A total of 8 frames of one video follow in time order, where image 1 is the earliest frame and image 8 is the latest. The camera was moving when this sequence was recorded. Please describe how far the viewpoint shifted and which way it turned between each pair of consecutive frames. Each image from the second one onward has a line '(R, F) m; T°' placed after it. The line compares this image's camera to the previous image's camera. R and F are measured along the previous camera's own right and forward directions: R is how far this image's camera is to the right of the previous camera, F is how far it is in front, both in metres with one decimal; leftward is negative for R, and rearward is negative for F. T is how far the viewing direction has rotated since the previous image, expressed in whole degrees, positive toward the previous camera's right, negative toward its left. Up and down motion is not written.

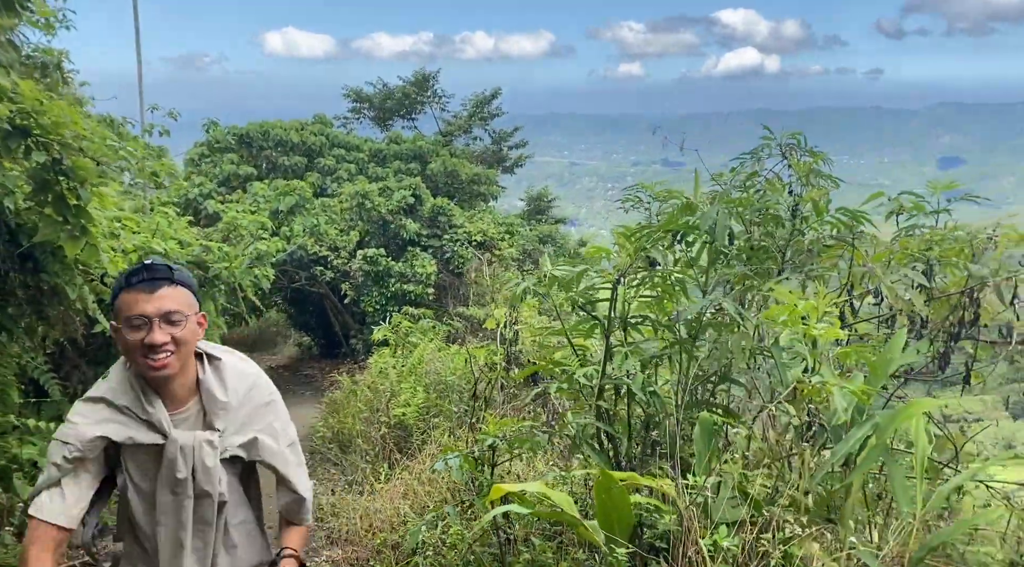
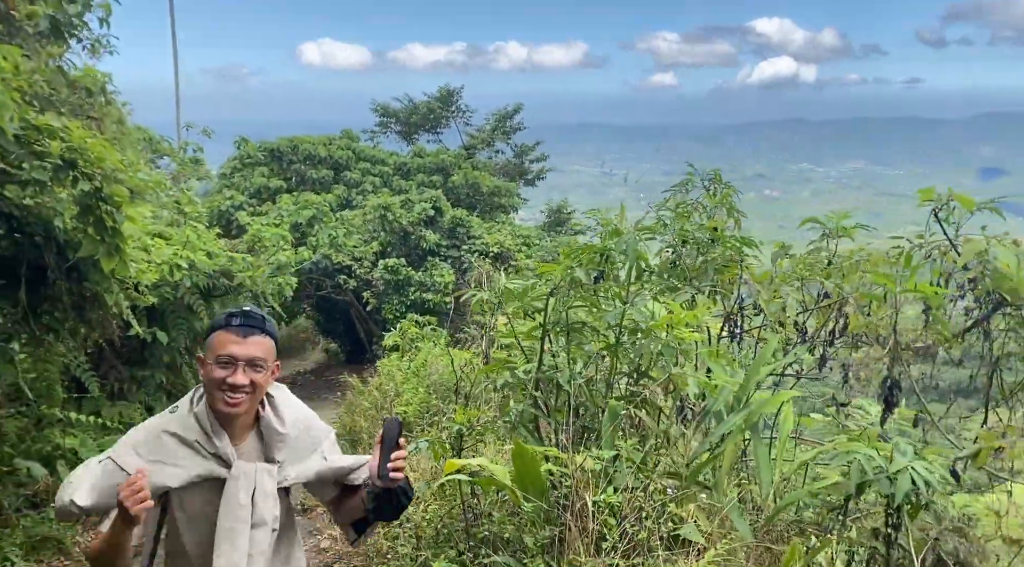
(+0.3, -0.5) m; -2°
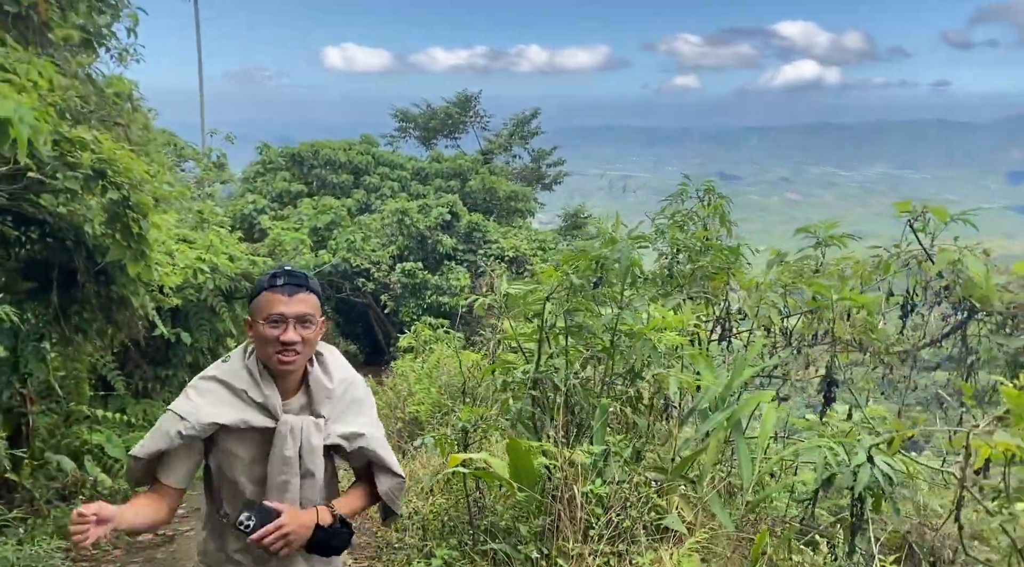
(+0.1, -0.2) m; -1°
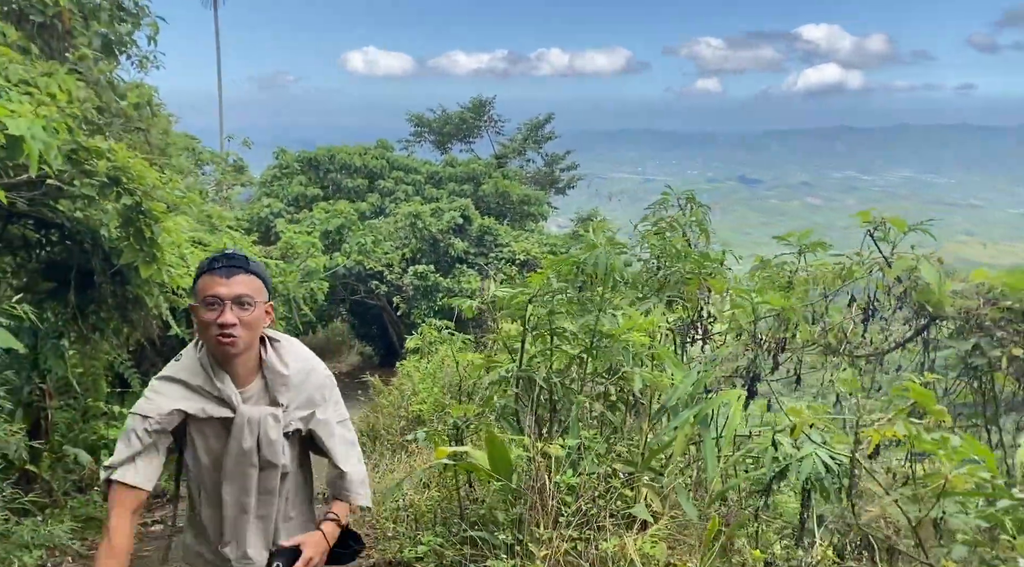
(+0.1, -0.2) m; -1°
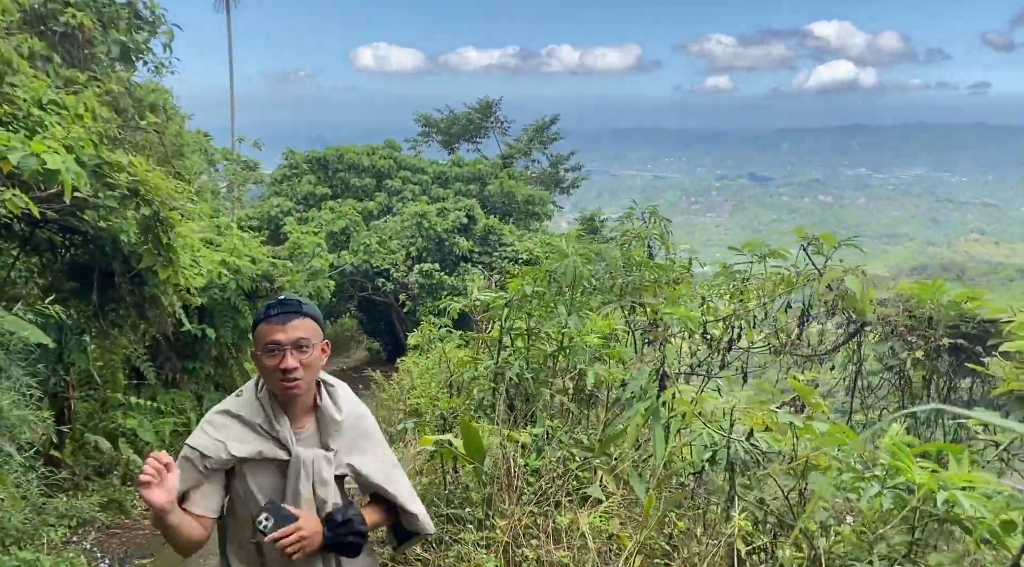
(+0.1, -0.4) m; -1°
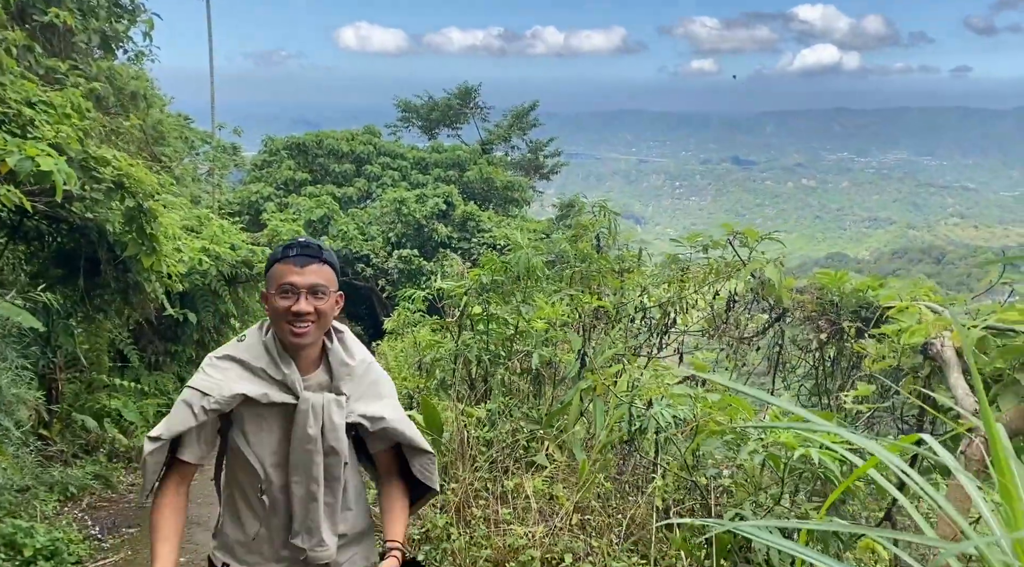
(+0.1, -0.3) m; +1°
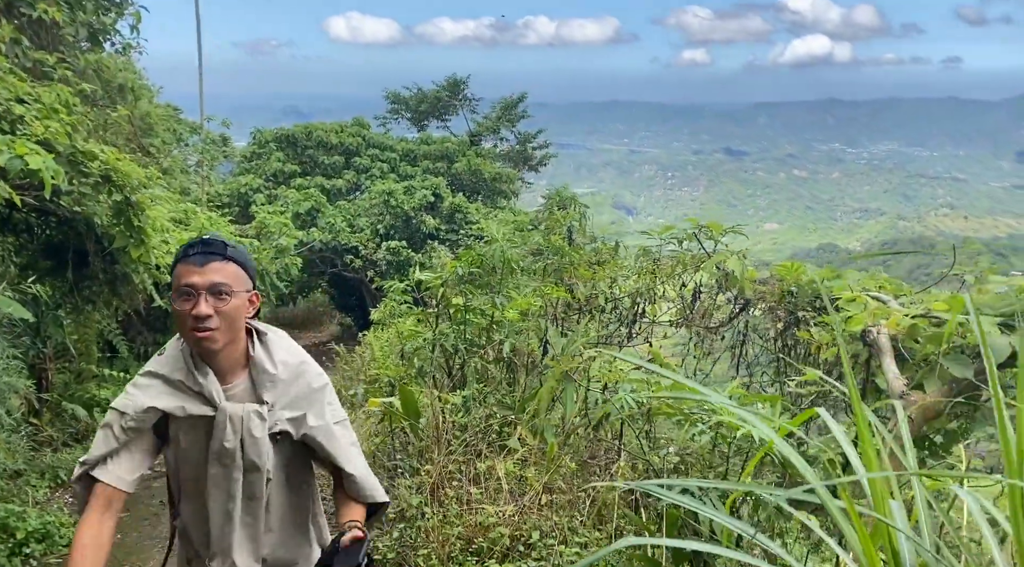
(+0.1, -0.1) m; 0°
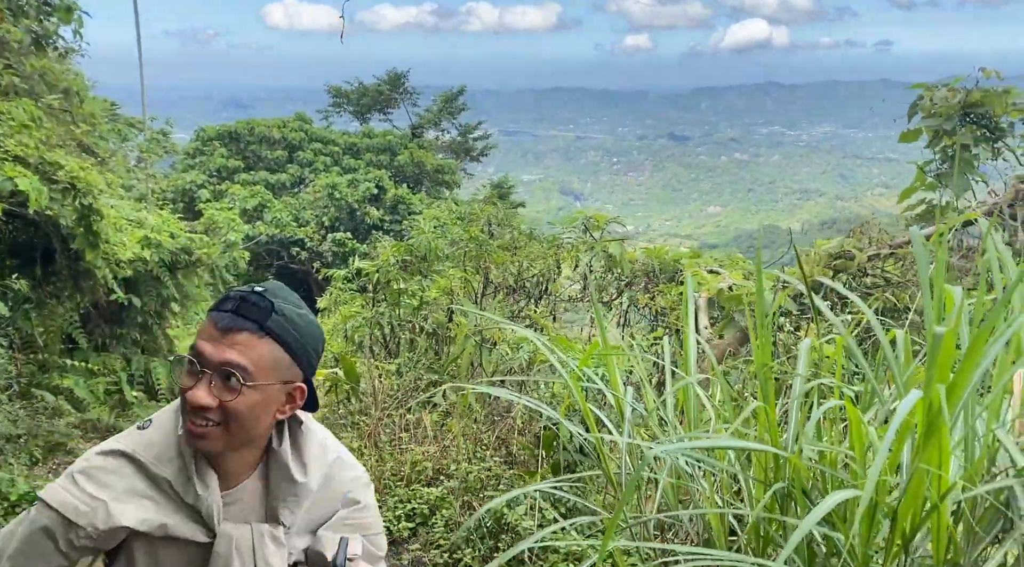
(+0.1, -0.8) m; +3°
